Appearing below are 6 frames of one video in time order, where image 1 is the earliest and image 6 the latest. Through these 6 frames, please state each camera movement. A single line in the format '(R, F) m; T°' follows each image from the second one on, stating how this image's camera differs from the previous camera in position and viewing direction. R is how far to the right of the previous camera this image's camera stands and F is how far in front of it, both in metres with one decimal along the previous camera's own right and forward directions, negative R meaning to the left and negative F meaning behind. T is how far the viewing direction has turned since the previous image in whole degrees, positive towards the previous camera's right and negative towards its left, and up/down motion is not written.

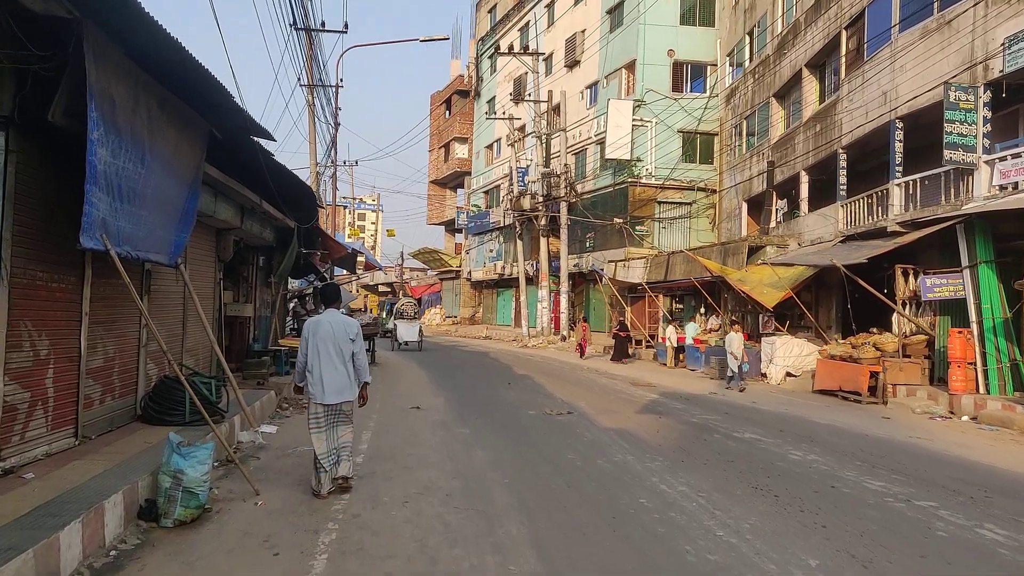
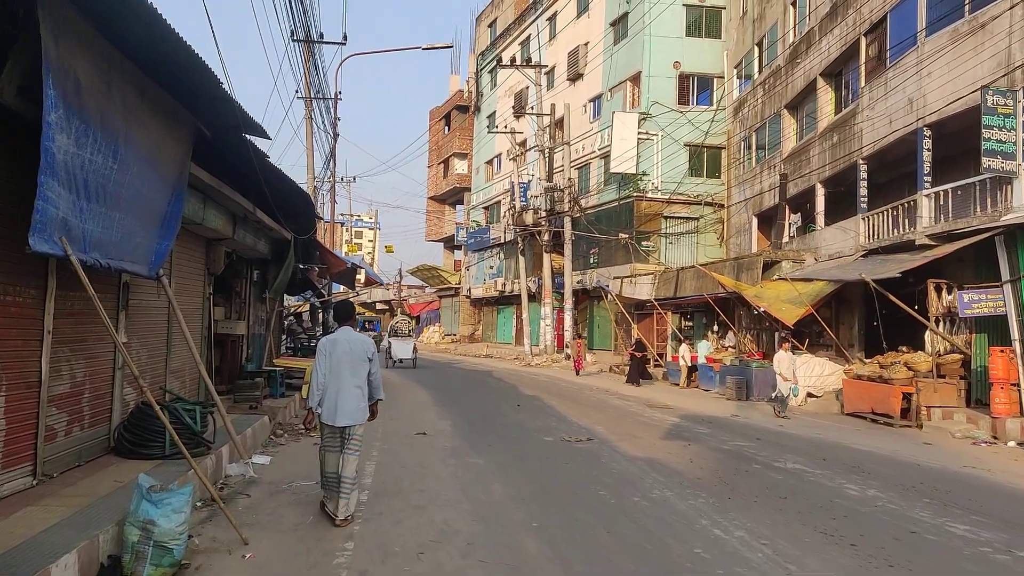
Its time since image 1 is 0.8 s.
(-0.2, +0.8) m; 0°
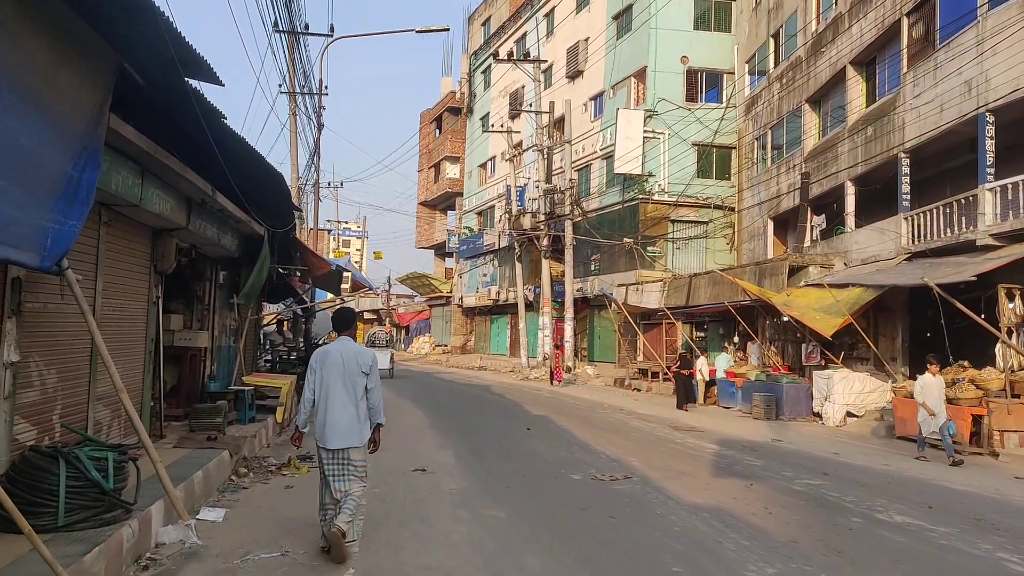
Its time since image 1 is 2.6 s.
(-0.3, +1.8) m; +1°
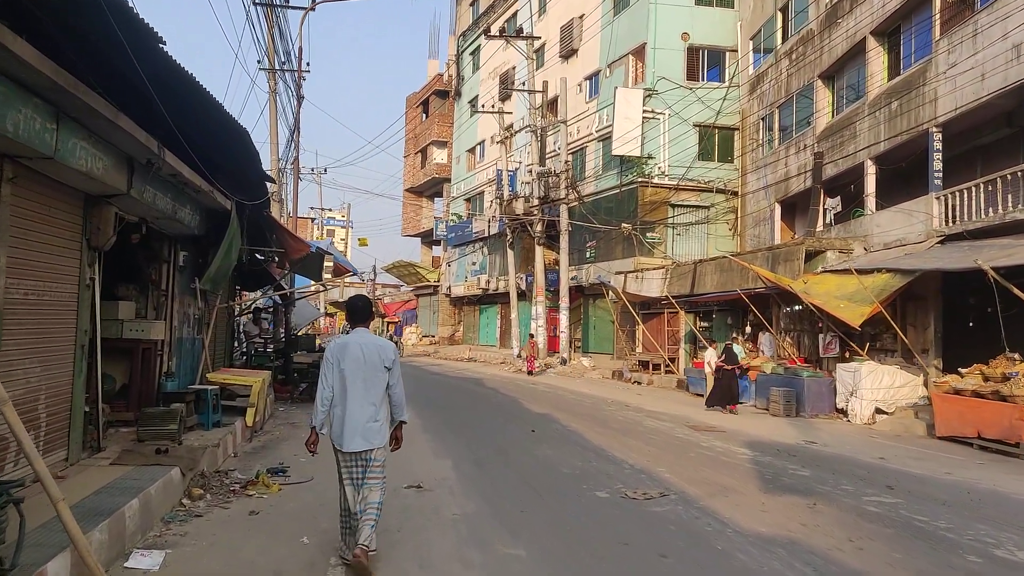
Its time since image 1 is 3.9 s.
(-0.2, +1.3) m; +1°
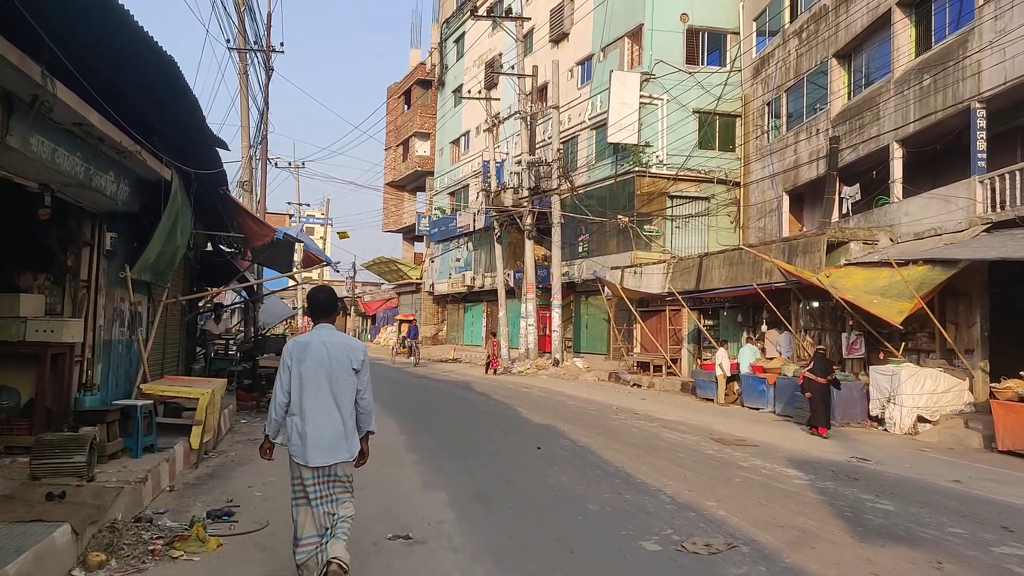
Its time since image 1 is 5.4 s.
(-0.2, +1.6) m; +1°
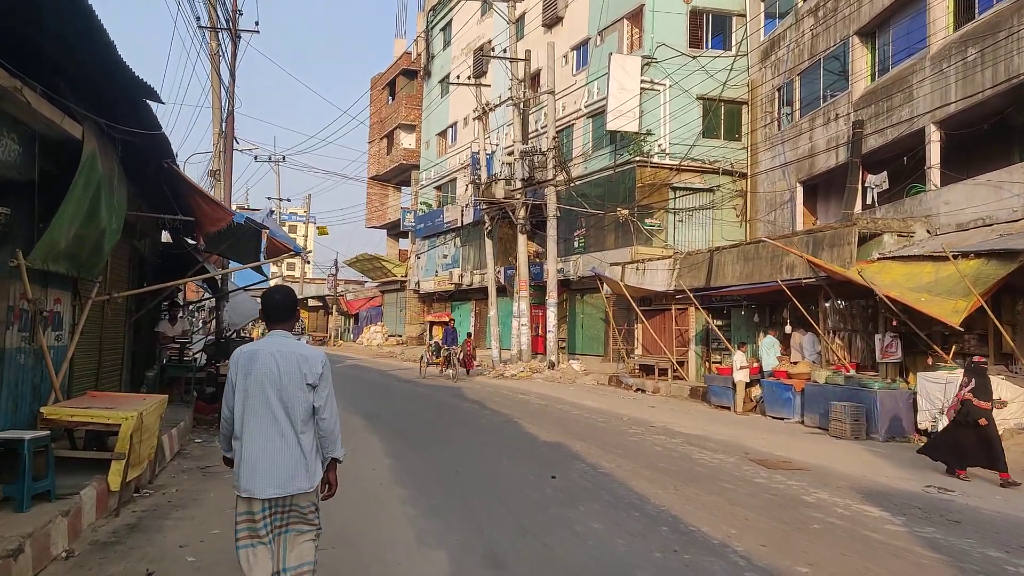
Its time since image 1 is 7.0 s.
(-0.2, +1.6) m; +1°
